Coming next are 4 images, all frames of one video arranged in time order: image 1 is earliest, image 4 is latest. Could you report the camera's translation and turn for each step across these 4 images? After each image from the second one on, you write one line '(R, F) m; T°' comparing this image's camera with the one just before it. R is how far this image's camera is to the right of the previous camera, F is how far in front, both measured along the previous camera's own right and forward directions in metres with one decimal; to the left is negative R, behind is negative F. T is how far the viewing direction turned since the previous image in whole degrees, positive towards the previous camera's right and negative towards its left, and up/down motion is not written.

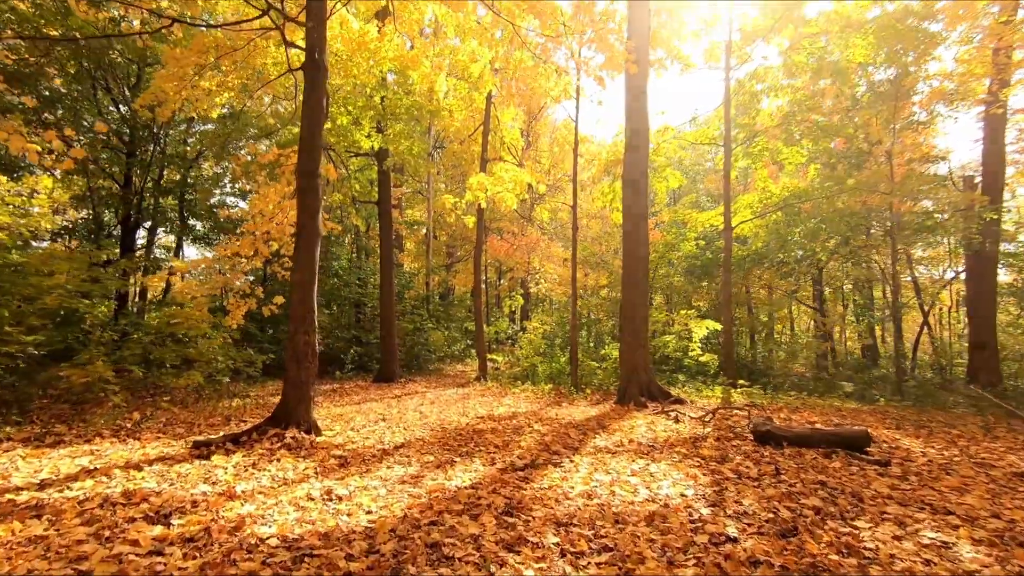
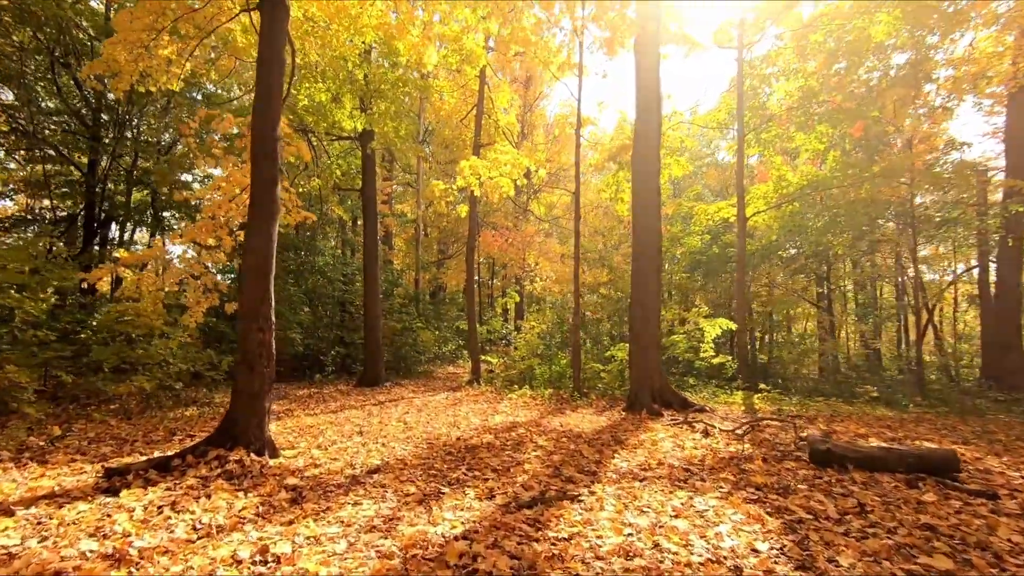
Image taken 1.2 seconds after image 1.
(-0.1, +1.0) m; +1°
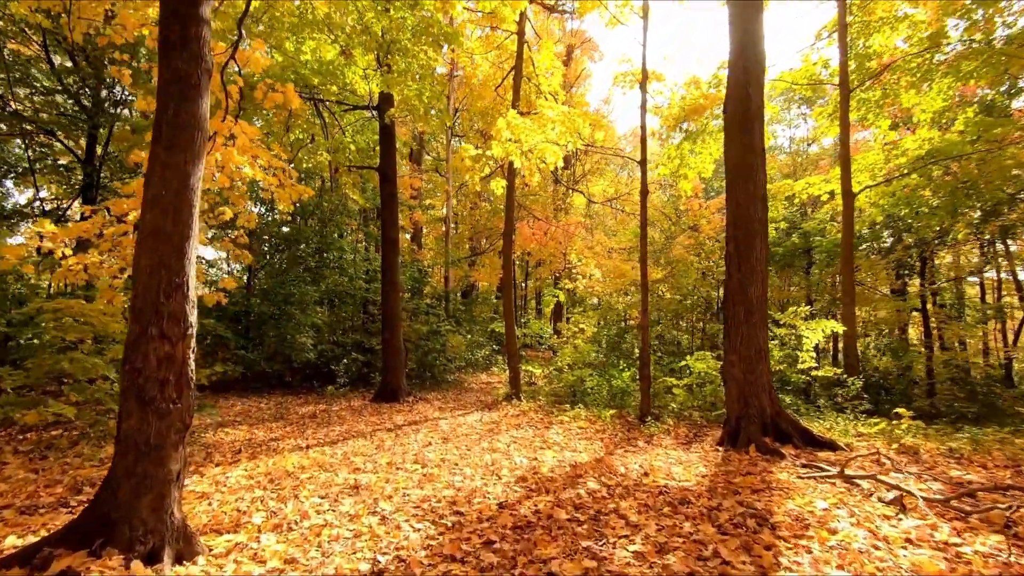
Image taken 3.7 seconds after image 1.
(-0.3, +2.0) m; -3°
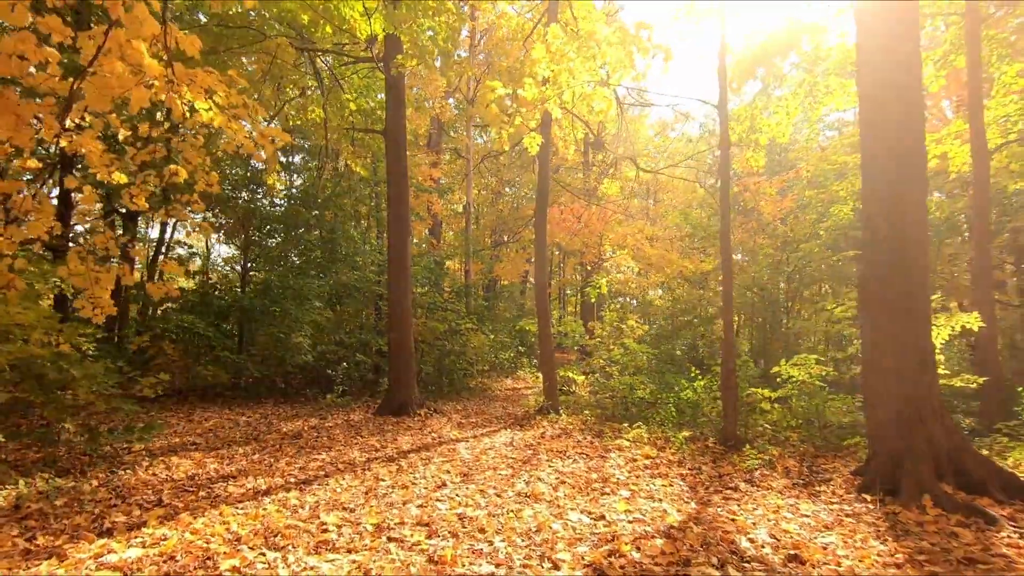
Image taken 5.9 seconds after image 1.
(-0.2, +1.8) m; -2°
